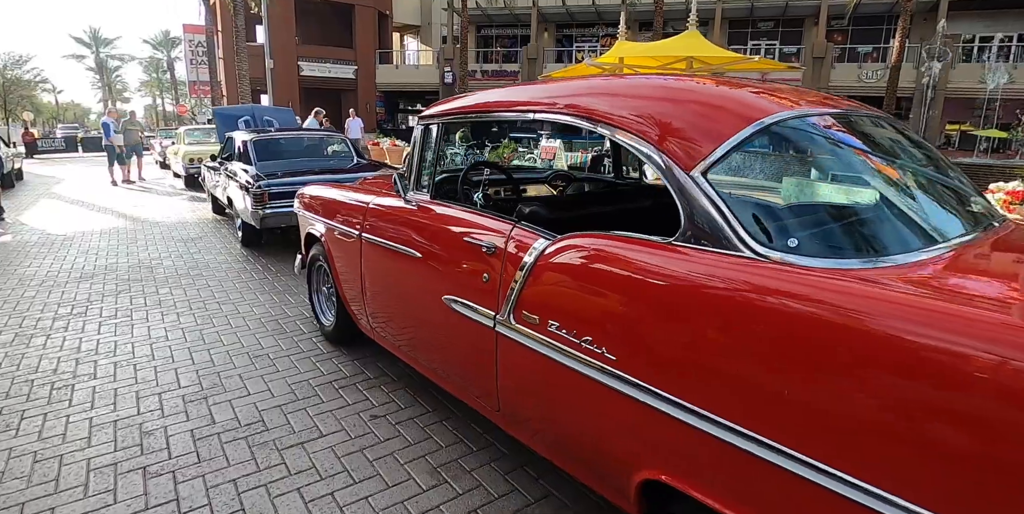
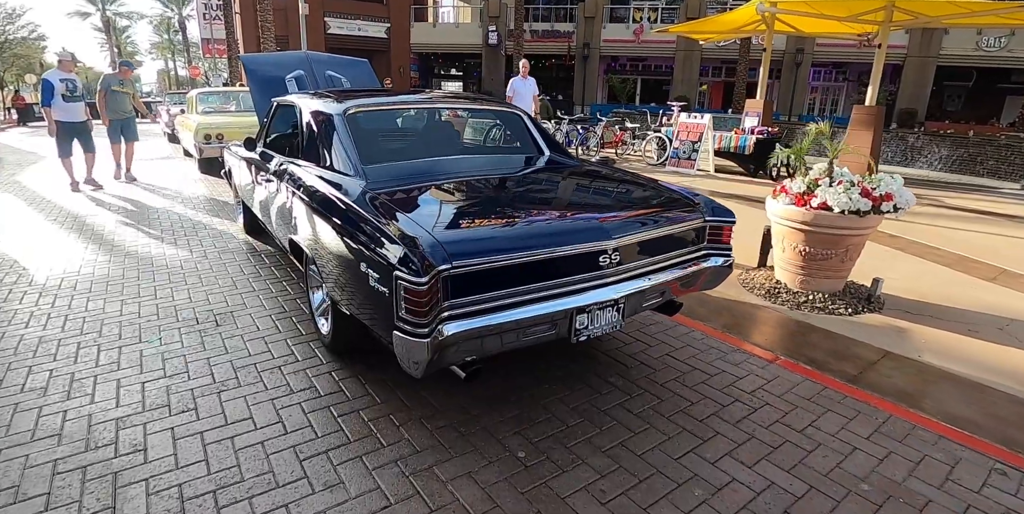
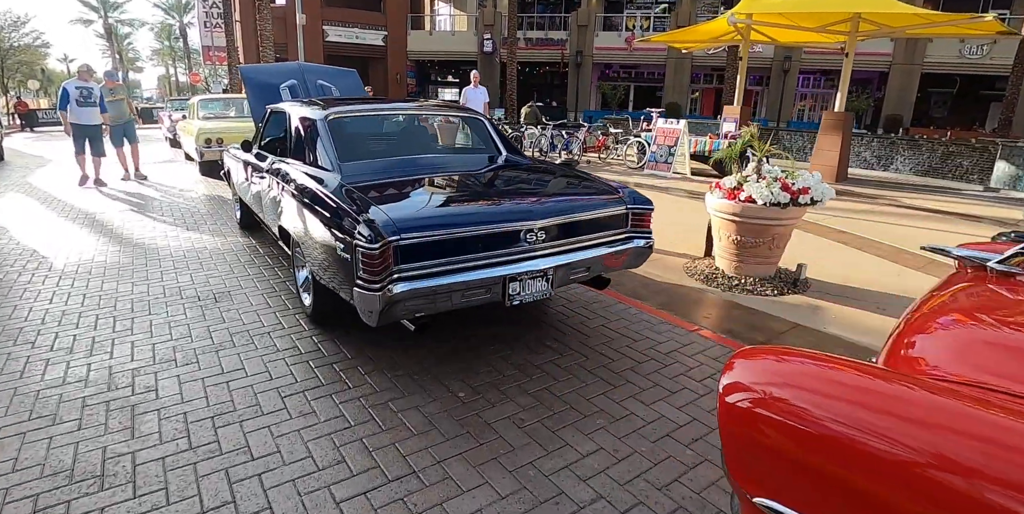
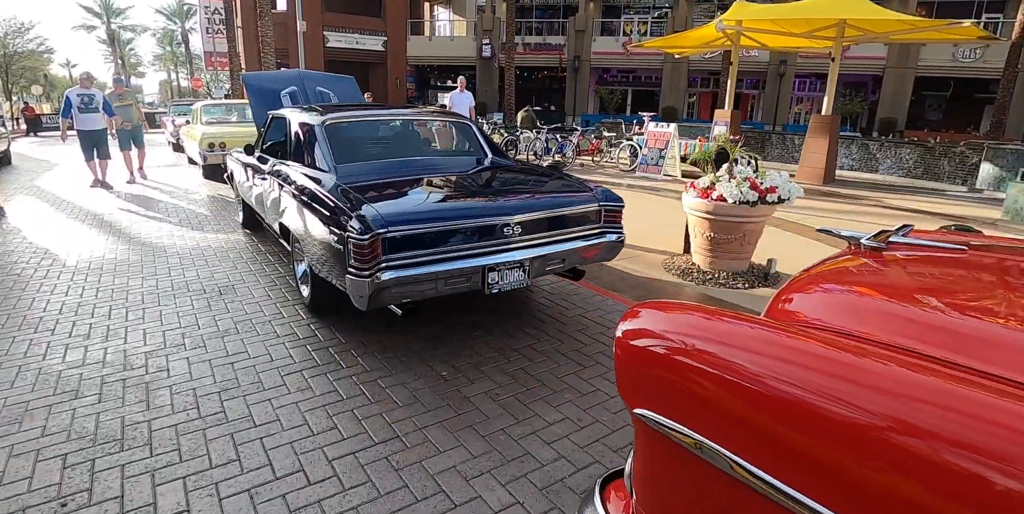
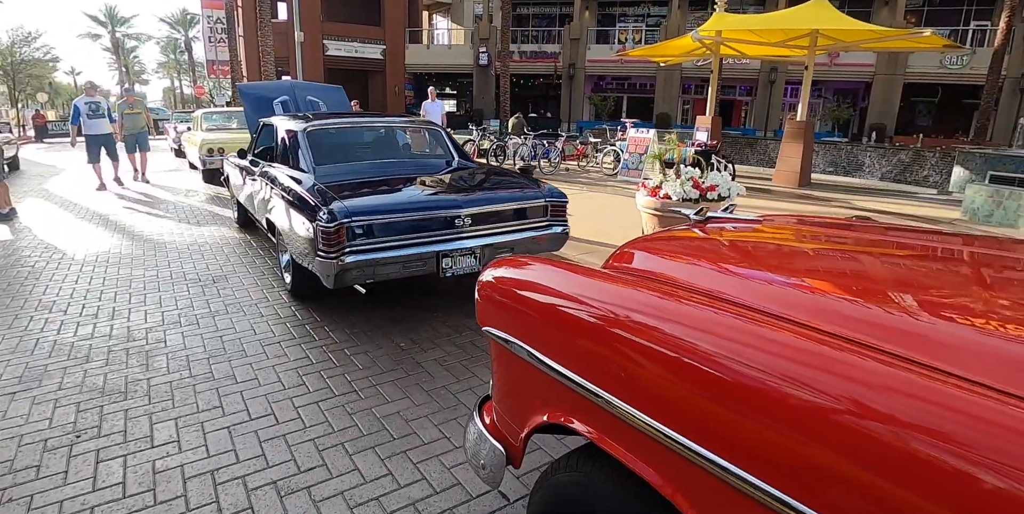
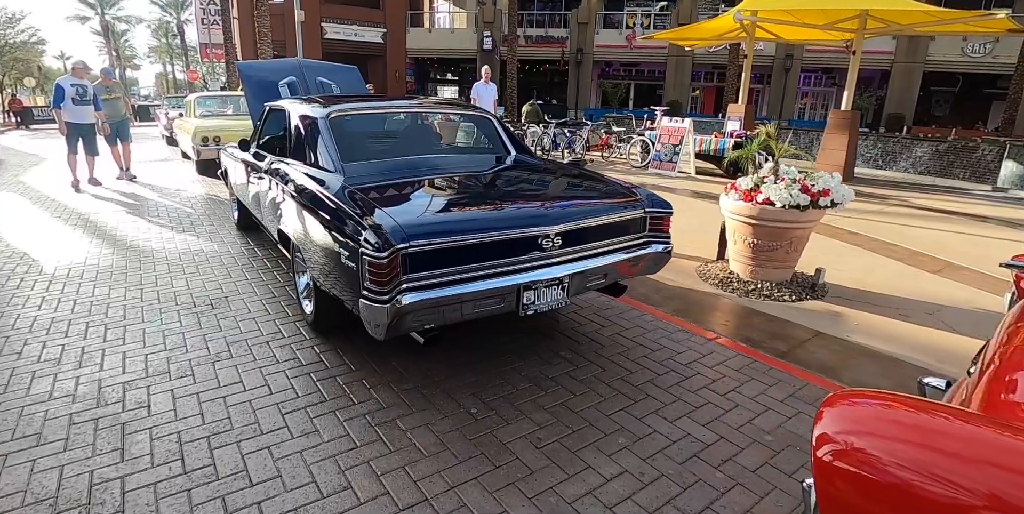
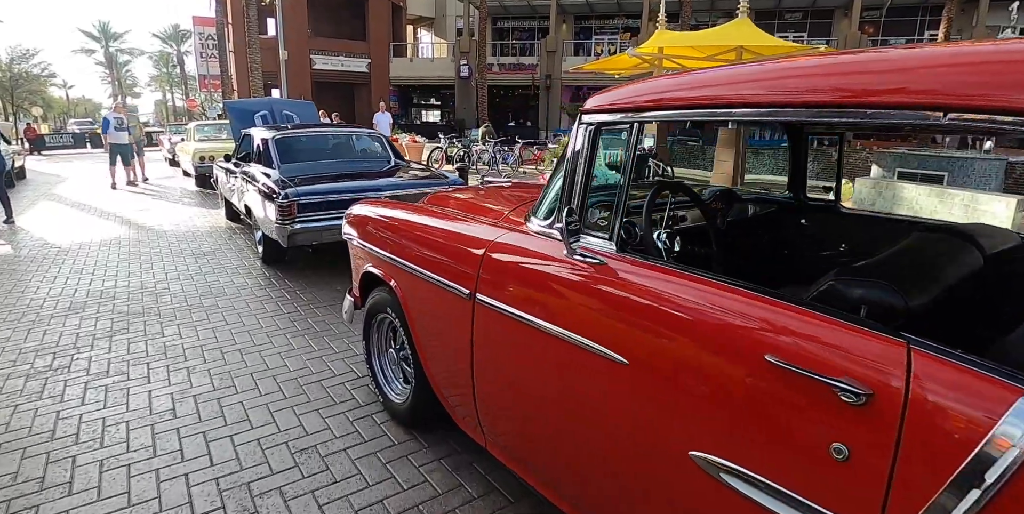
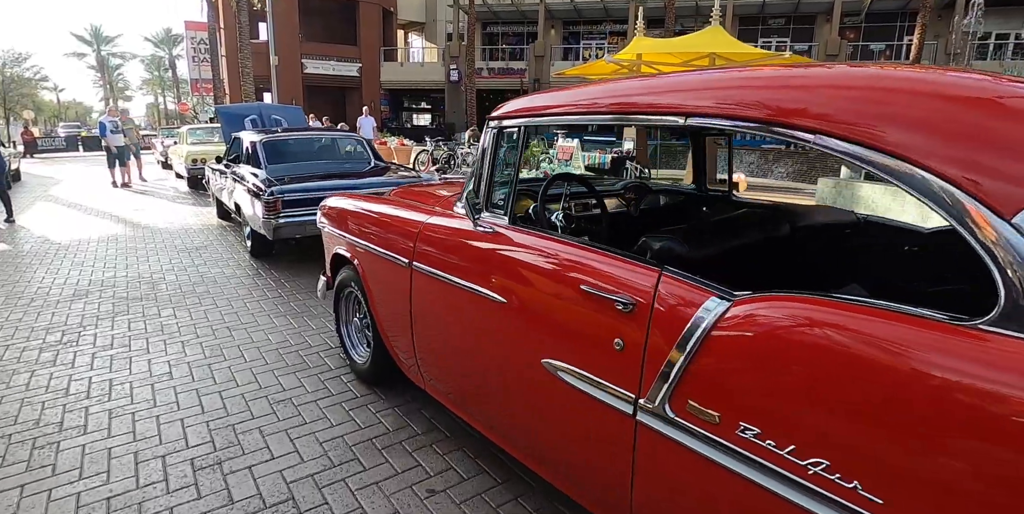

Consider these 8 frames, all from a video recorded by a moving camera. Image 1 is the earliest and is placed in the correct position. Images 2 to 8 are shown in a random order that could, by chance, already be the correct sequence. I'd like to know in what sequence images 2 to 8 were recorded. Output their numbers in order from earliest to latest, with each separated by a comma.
8, 7, 5, 4, 3, 6, 2
